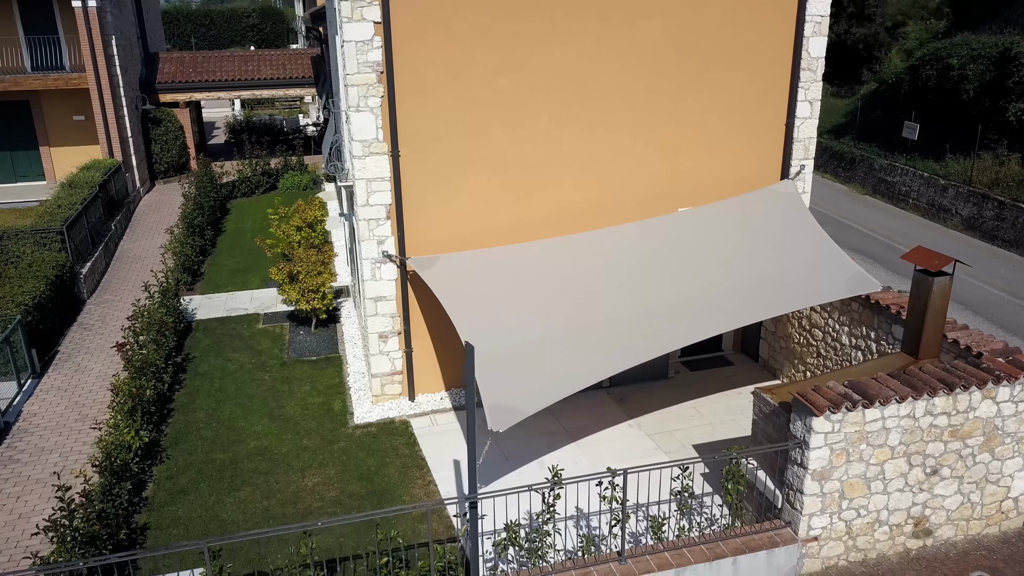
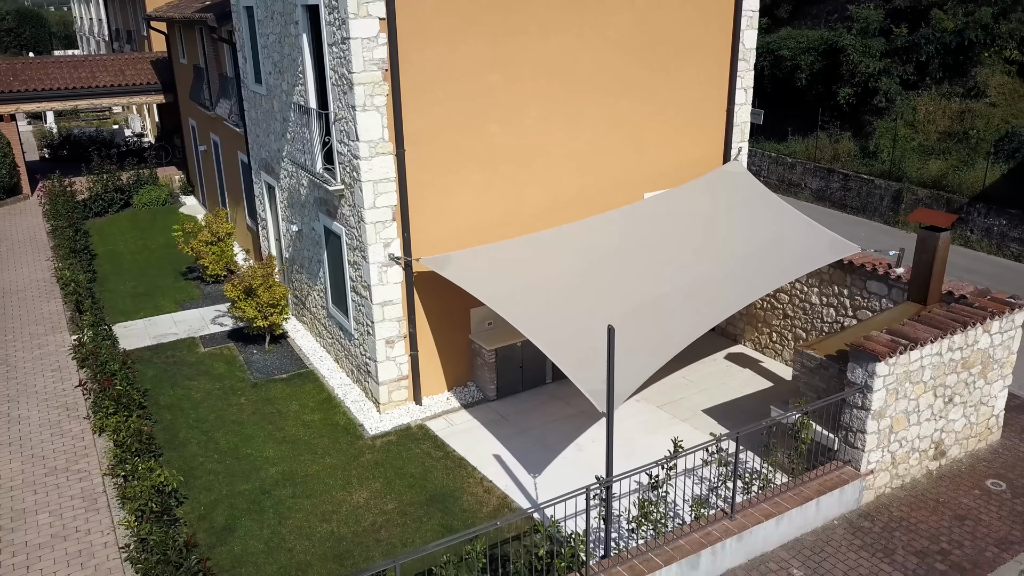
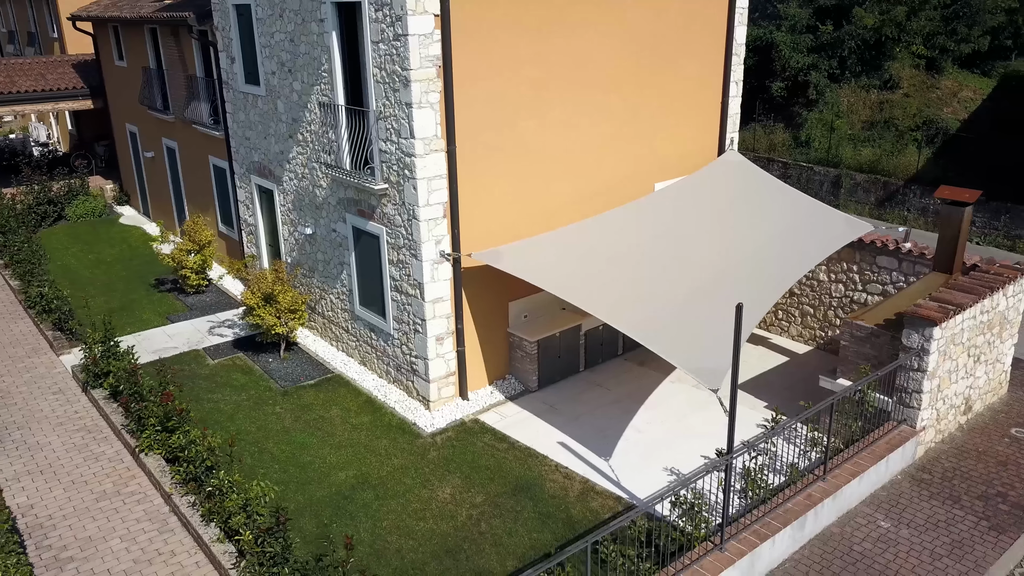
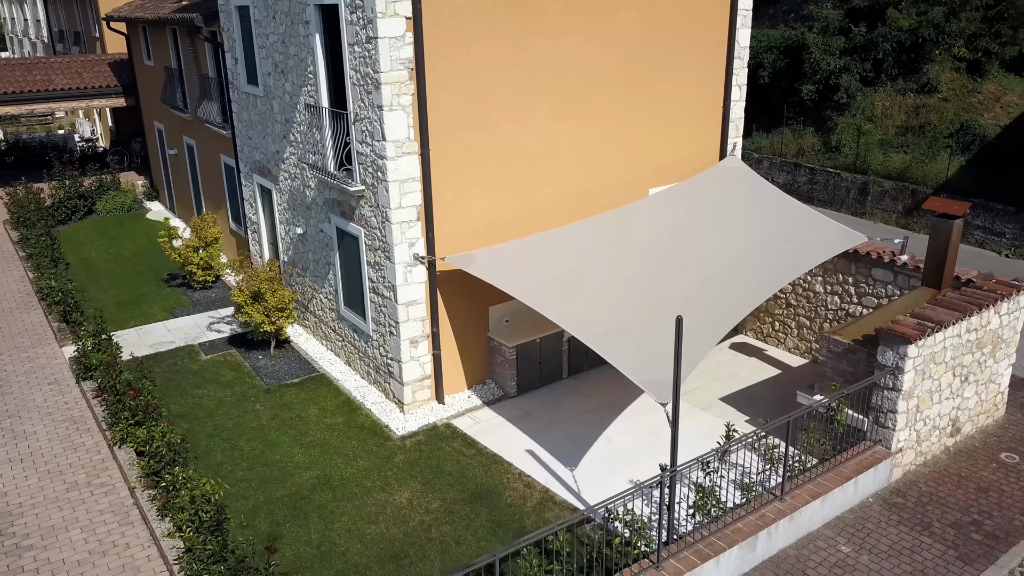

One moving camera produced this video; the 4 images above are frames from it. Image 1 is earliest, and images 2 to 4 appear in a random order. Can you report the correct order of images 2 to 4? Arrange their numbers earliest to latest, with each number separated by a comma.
2, 4, 3
